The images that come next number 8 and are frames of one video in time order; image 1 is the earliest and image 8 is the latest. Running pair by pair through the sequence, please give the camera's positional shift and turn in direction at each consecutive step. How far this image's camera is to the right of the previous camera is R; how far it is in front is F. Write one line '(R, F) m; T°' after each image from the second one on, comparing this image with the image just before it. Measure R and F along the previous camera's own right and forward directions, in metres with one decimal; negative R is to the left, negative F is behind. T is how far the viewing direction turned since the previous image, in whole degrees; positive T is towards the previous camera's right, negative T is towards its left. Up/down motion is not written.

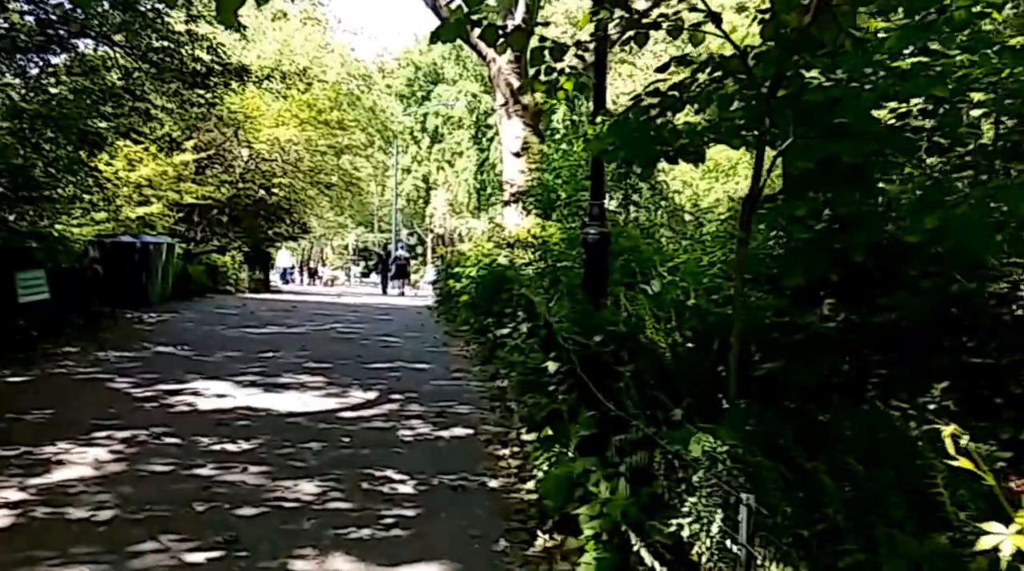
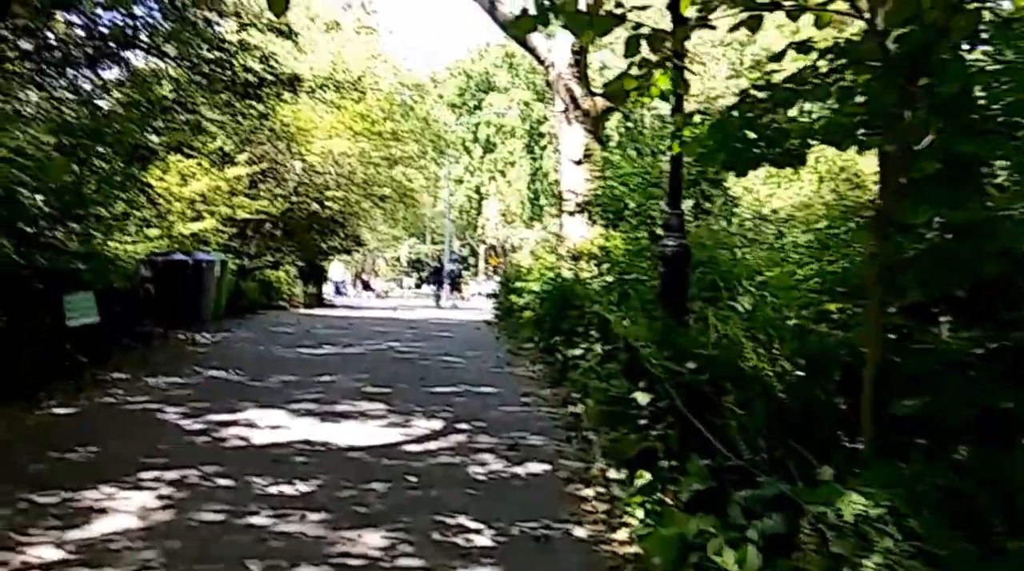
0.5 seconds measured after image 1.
(-0.2, +0.7) m; -2°
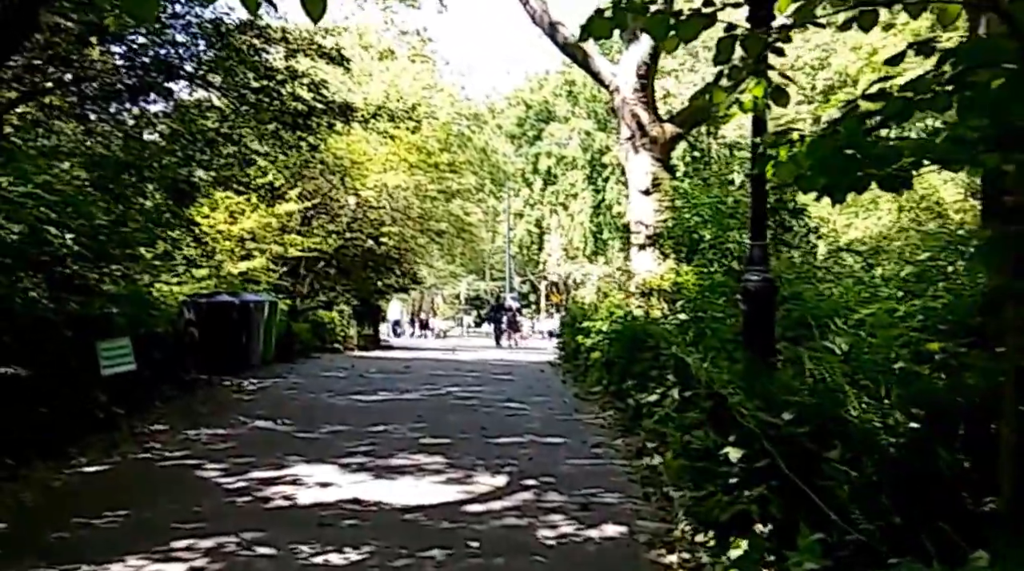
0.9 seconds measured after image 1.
(-0.1, +0.7) m; -3°
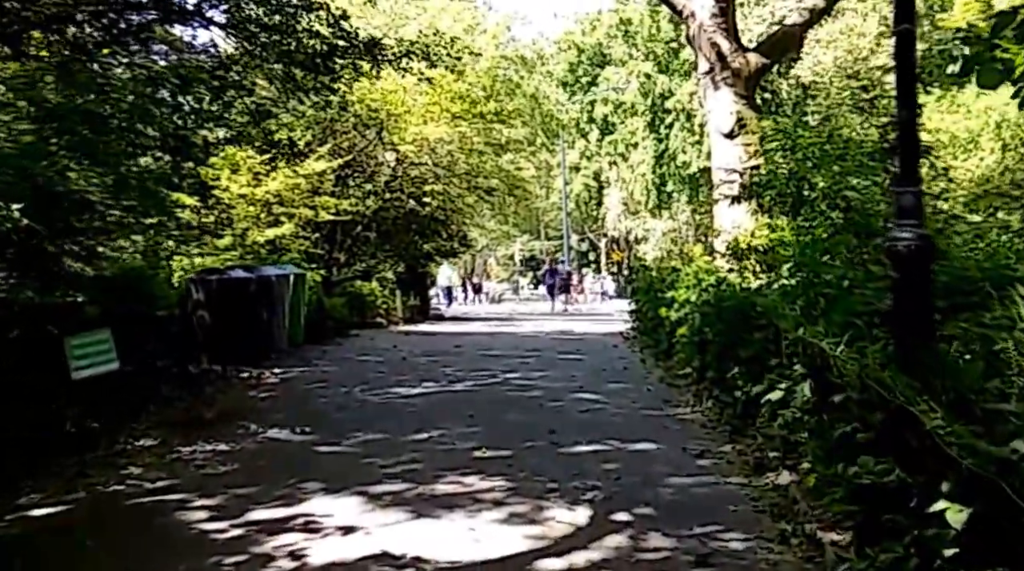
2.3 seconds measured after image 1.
(-0.1, +2.0) m; -3°
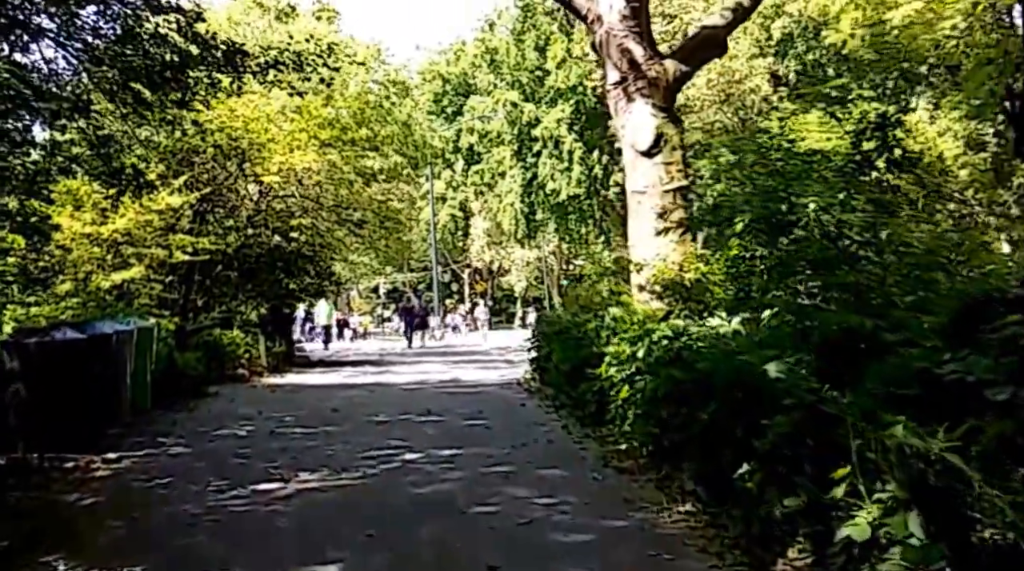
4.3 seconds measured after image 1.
(-0.3, +2.4) m; +7°
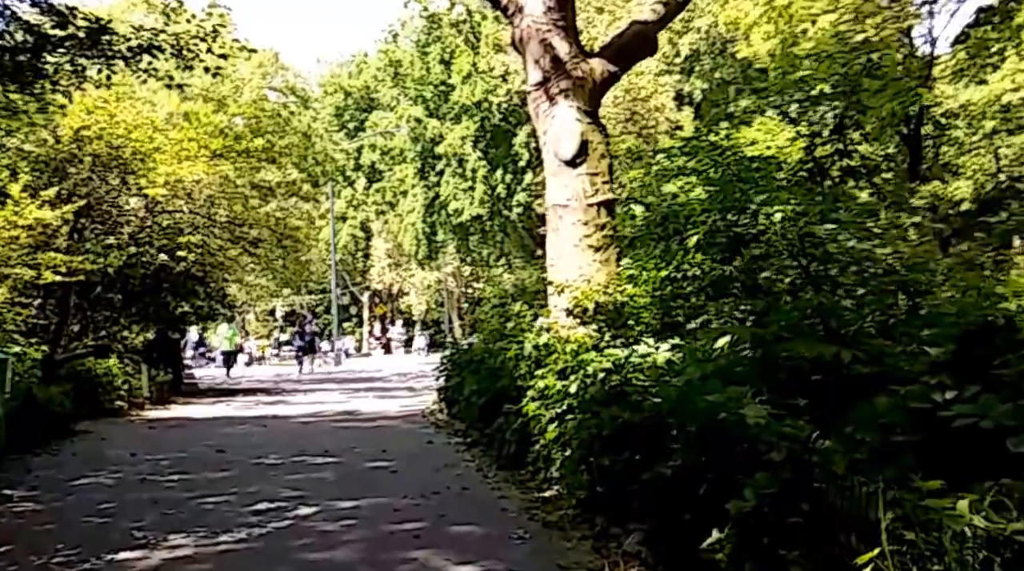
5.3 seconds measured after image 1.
(-0.1, +1.2) m; +5°
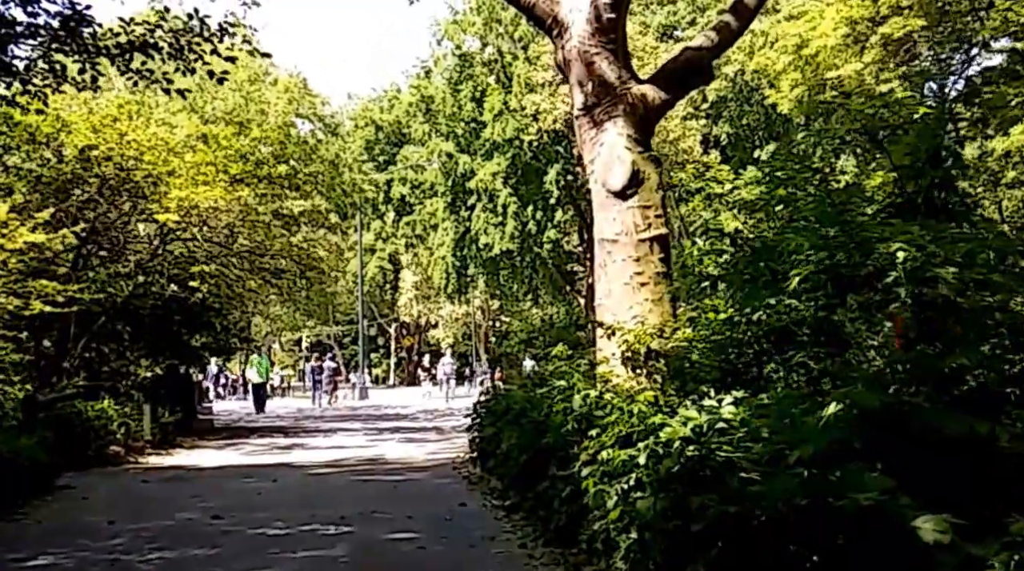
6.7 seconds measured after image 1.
(-0.2, +1.4) m; -1°
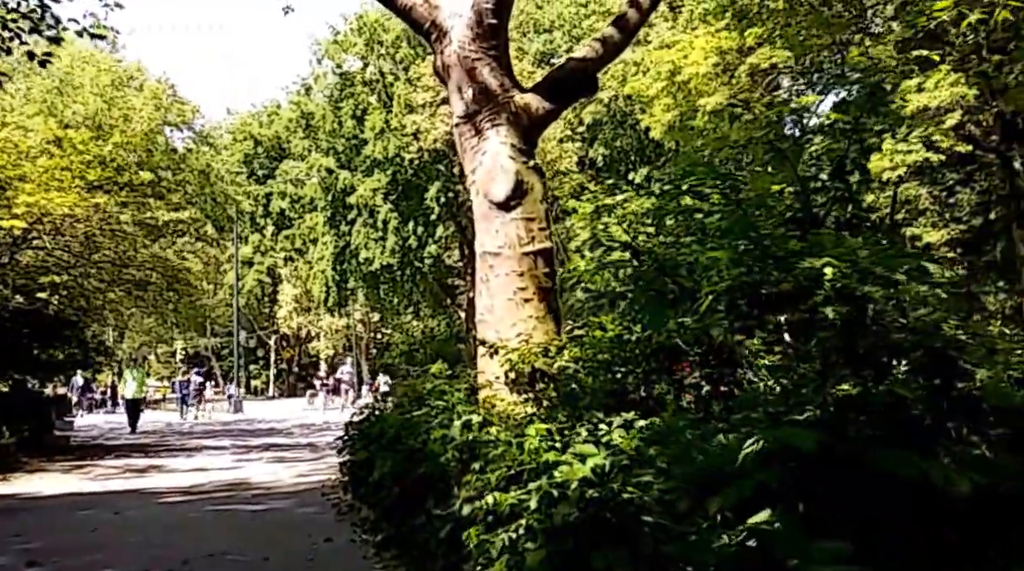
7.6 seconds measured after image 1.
(0.0, +0.9) m; +6°
